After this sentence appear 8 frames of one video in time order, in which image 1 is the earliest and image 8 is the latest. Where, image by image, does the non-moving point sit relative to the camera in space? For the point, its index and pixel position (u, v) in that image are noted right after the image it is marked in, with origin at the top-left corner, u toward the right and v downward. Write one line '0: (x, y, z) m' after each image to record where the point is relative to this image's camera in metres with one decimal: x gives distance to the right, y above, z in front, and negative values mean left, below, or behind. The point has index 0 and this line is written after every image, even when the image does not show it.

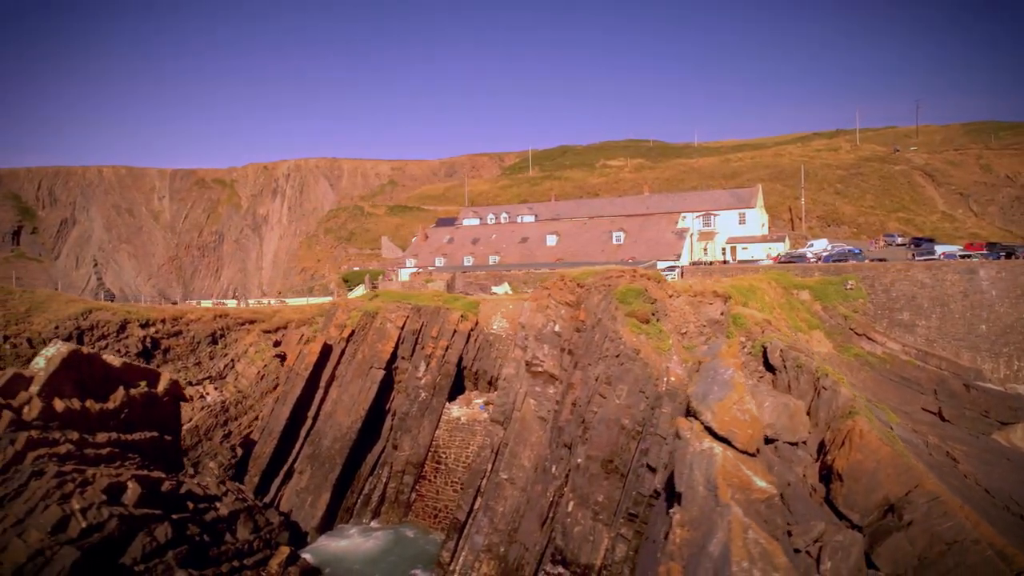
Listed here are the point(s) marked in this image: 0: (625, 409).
0: (+3.0, -2.8, +17.0) m
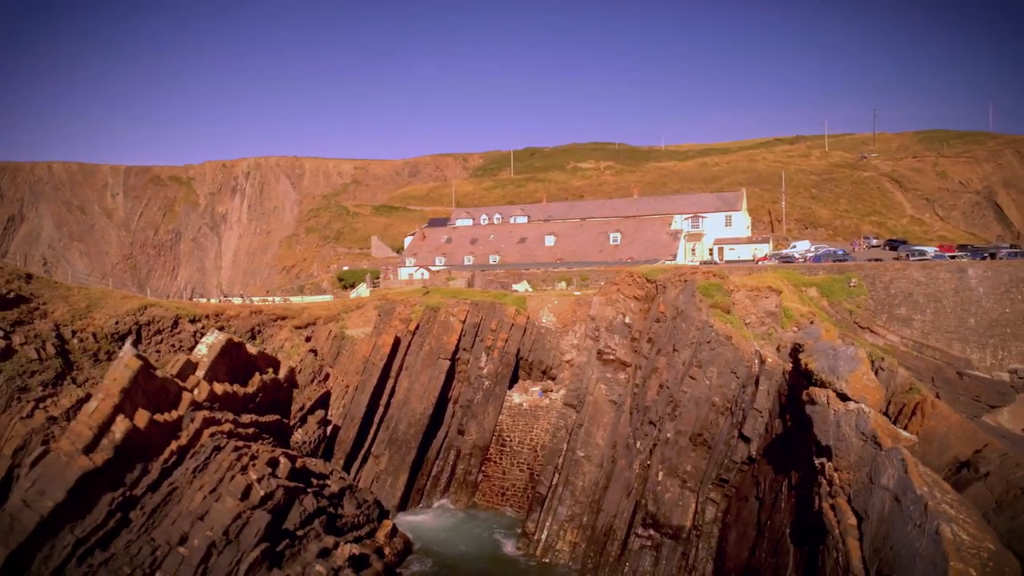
0: (+5.7, -2.6, +19.5) m
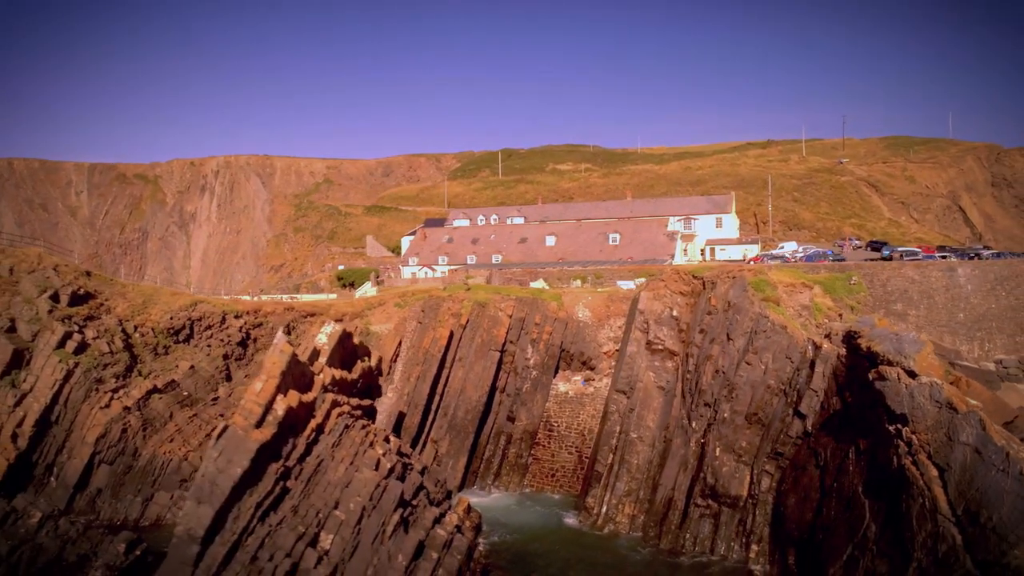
0: (+8.0, -2.5, +21.8) m
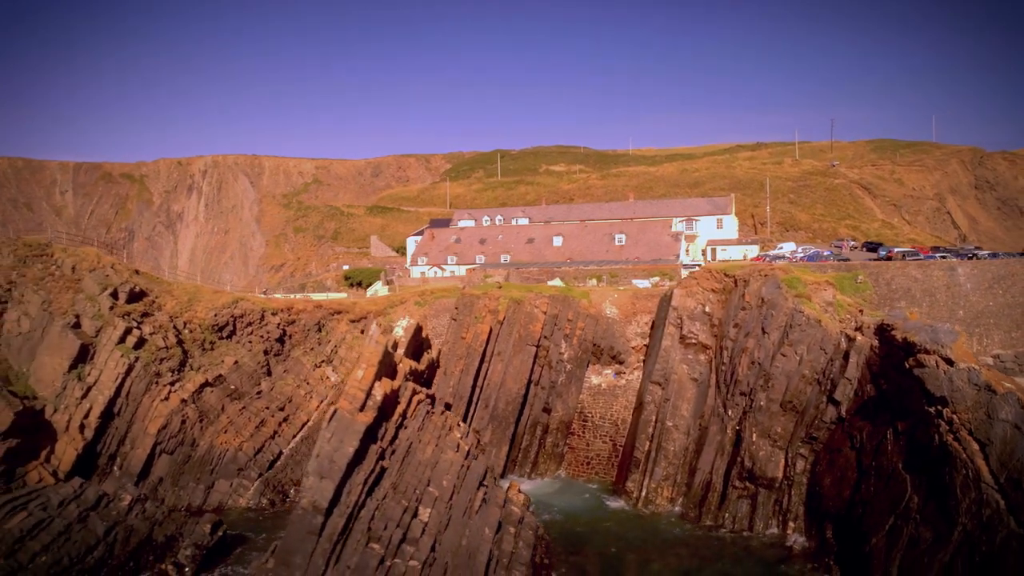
0: (+9.7, -2.4, +23.6) m
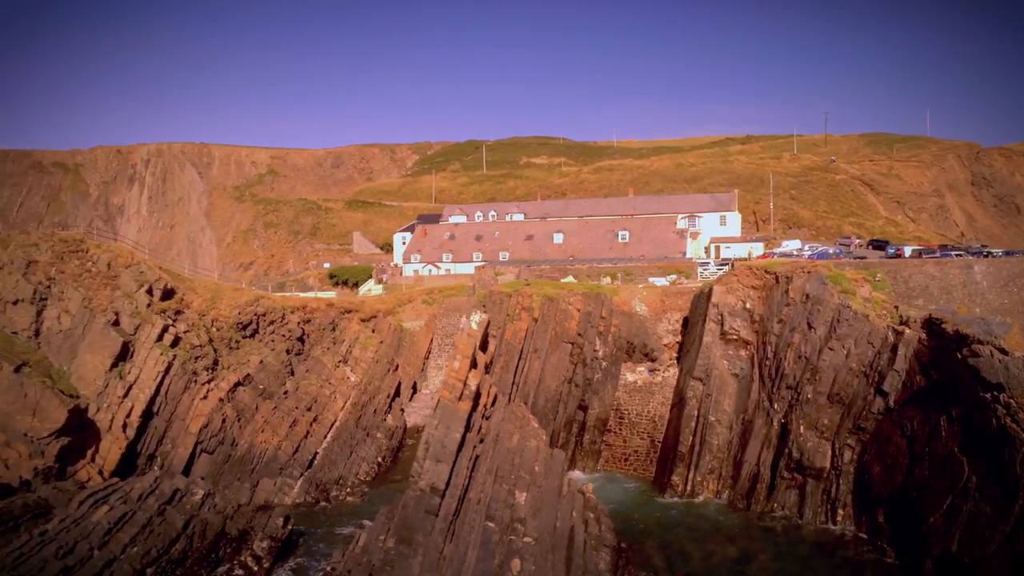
0: (+11.5, -2.3, +23.9) m
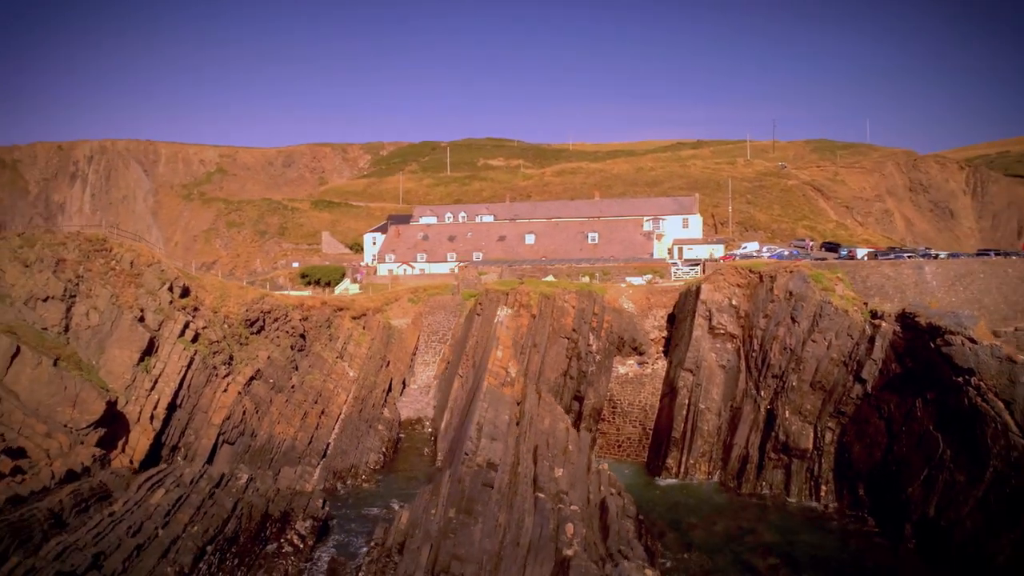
0: (+12.0, -2.2, +26.6) m
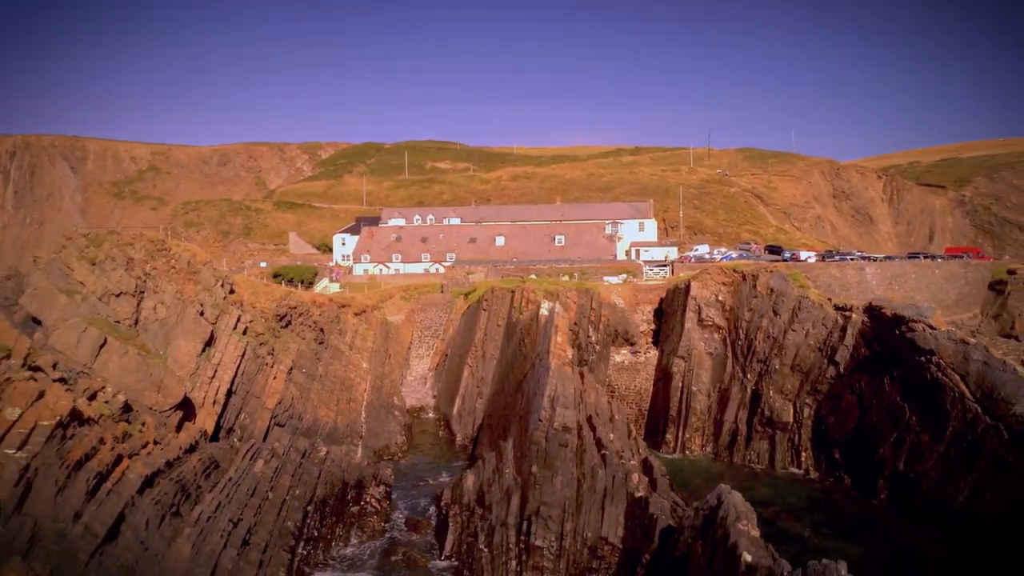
0: (+13.1, -2.0, +31.4) m
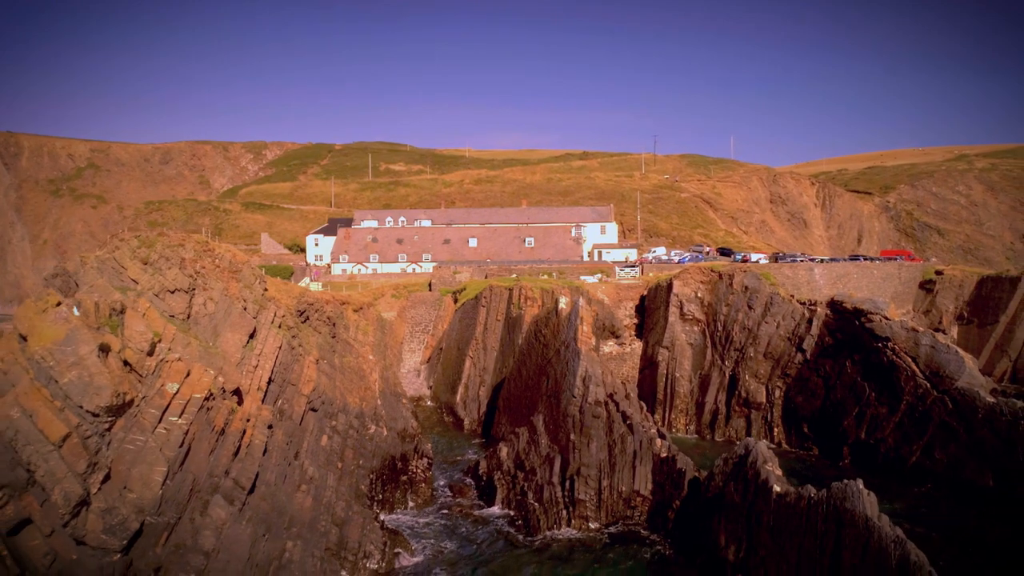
0: (+13.6, -1.9, +36.2) m
